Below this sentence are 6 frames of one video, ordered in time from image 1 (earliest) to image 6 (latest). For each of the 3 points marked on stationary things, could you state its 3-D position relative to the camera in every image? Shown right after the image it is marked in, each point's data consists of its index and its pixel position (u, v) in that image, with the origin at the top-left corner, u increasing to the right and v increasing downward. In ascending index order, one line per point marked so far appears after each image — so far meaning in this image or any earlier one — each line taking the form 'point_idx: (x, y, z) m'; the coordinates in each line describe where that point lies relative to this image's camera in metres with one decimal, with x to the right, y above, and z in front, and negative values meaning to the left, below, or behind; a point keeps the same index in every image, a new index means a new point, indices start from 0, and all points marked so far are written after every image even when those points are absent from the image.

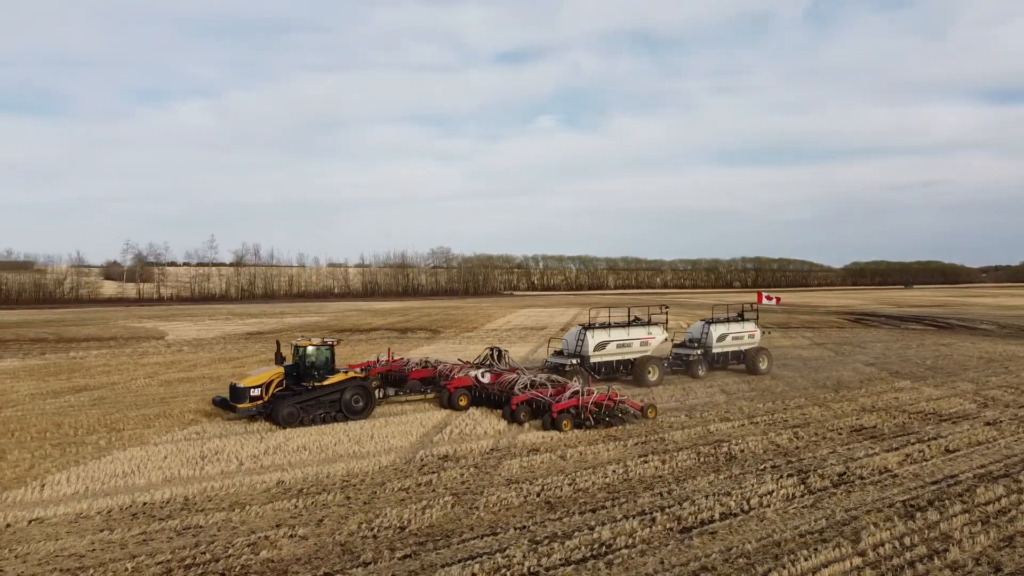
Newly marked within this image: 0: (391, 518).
0: (-1.3, -2.5, +8.8) m
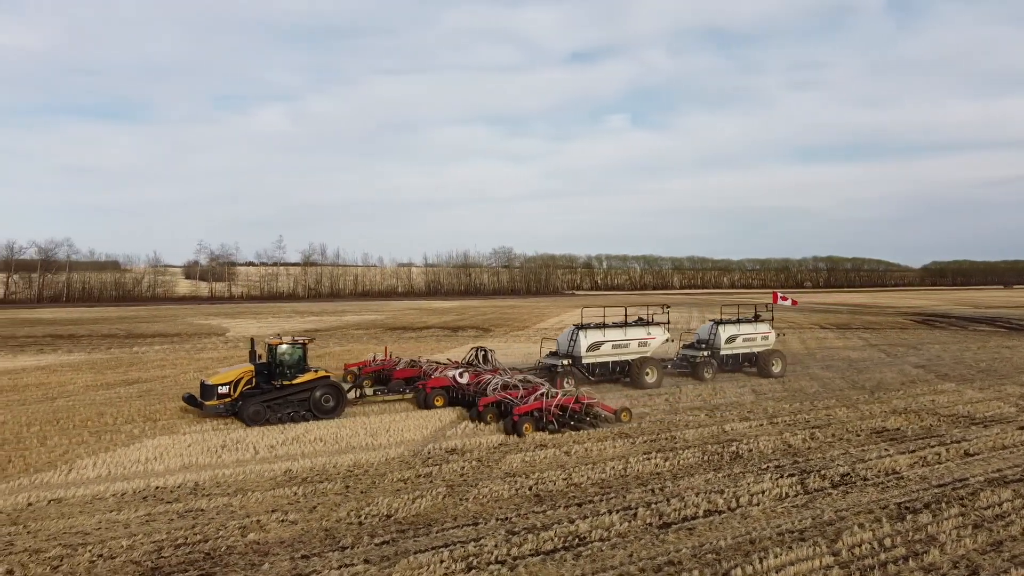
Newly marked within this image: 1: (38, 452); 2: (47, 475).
0: (-1.5, -2.5, +9.1) m
1: (-6.9, -2.4, +11.6) m
2: (-5.9, -2.4, +10.4) m
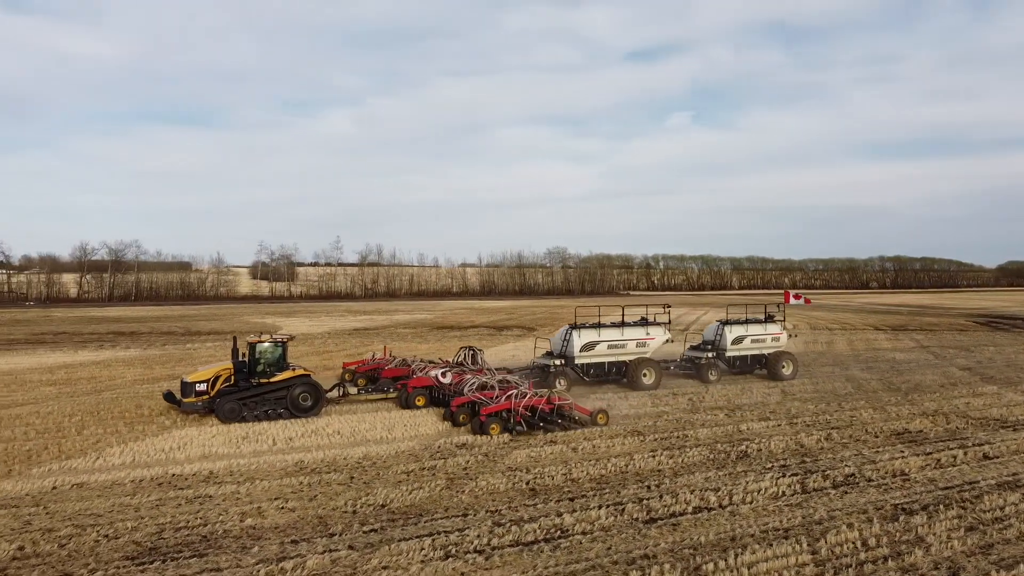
0: (-1.5, -2.4, +9.4) m
1: (-6.8, -2.3, +12.3) m
2: (-5.9, -2.4, +11.0) m
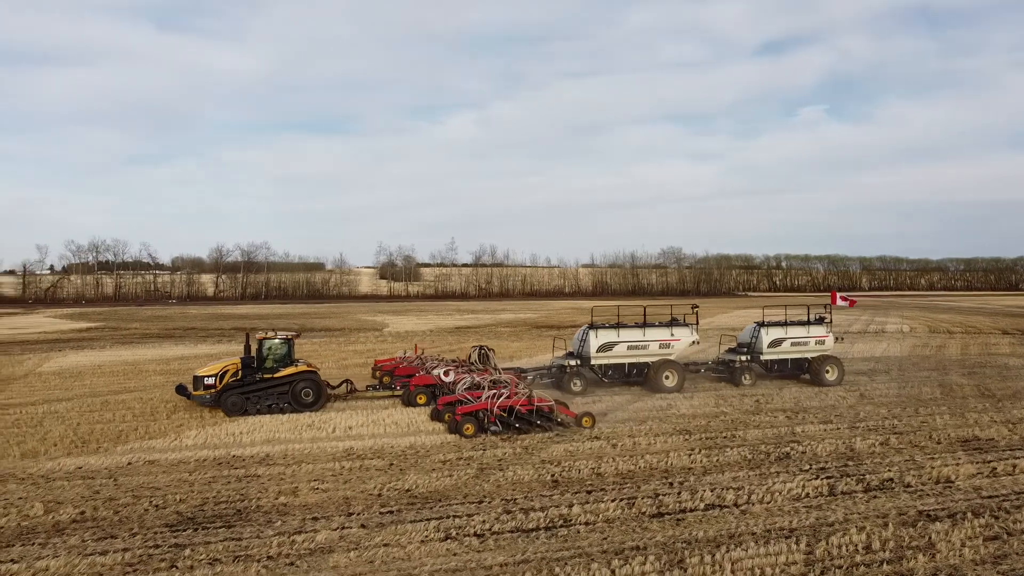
0: (-1.3, -2.4, +9.9) m
1: (-6.0, -2.3, +13.6) m
2: (-5.3, -2.3, +12.2) m
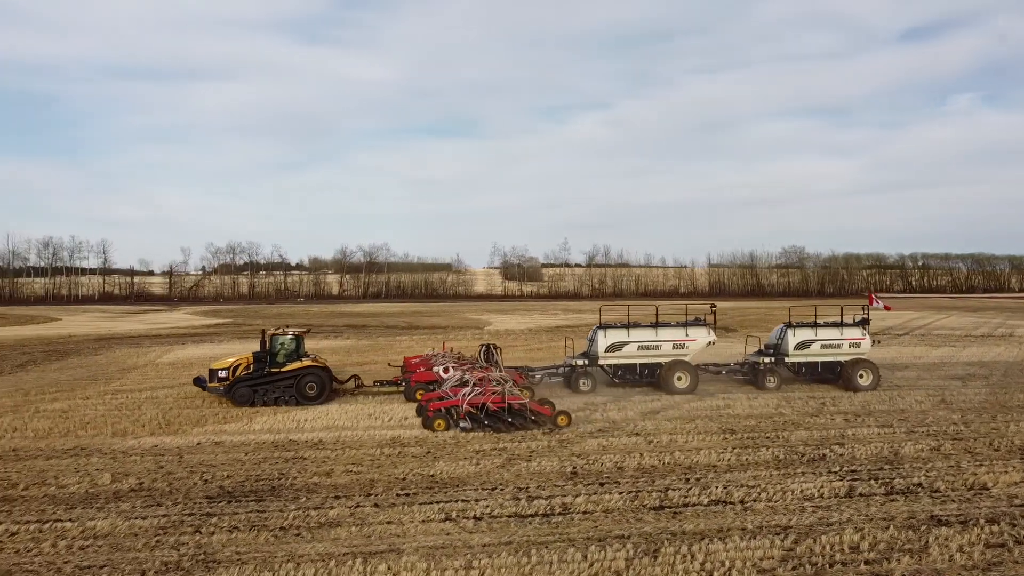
0: (-1.0, -2.4, +10.5) m
1: (-5.1, -2.2, +14.9) m
2: (-4.6, -2.3, +13.4) m
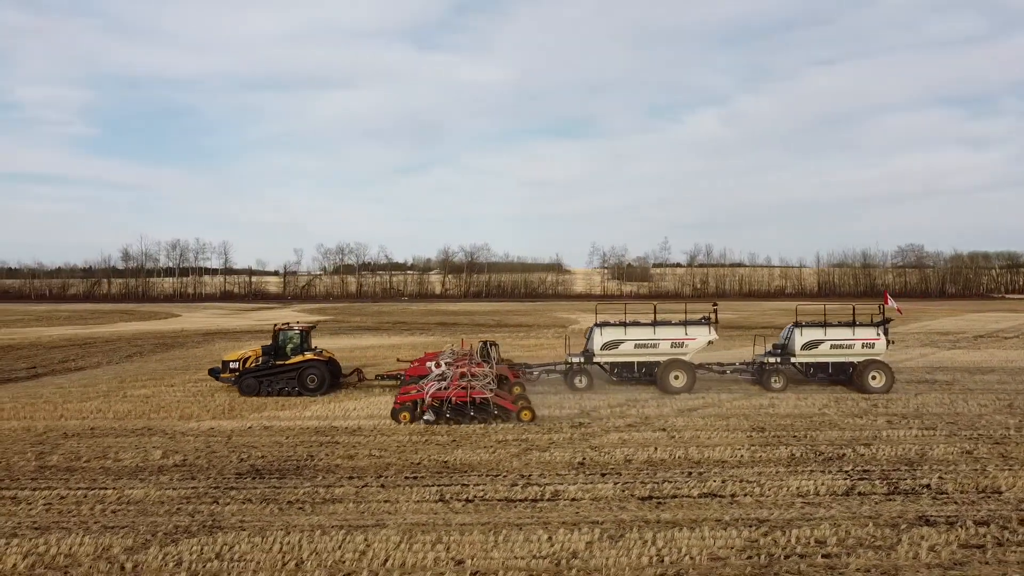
0: (-0.8, -2.3, +11.1) m
1: (-4.3, -2.2, +16.0) m
2: (-4.0, -2.2, +14.5) m
